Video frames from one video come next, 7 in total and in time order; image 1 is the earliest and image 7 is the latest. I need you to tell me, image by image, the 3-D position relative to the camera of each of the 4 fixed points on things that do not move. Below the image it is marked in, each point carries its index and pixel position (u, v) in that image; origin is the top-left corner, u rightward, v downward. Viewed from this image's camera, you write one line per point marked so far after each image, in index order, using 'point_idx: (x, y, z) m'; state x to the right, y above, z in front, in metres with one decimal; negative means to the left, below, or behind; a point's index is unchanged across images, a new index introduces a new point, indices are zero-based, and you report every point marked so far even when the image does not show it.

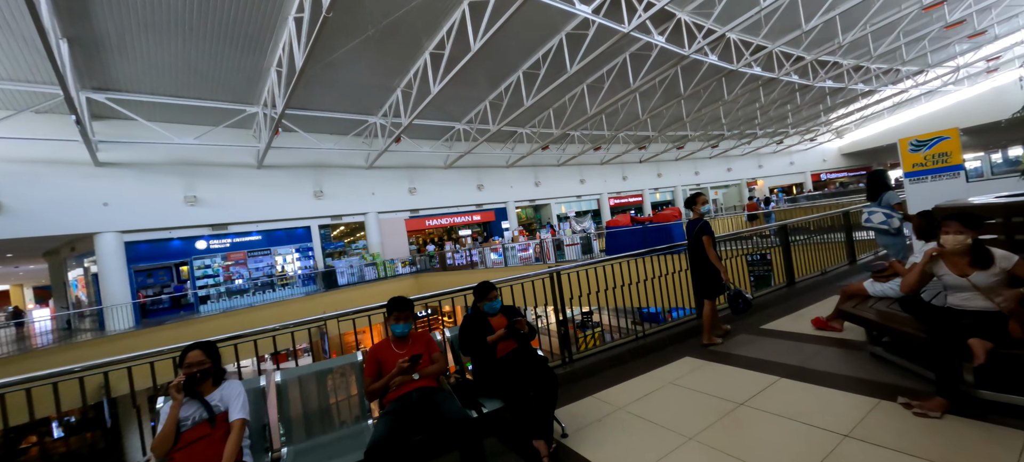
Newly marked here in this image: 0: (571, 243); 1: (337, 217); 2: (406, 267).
0: (+1.5, -0.3, +10.2) m
1: (-6.3, +0.5, +14.1) m
2: (-3.8, -1.3, +14.3) m
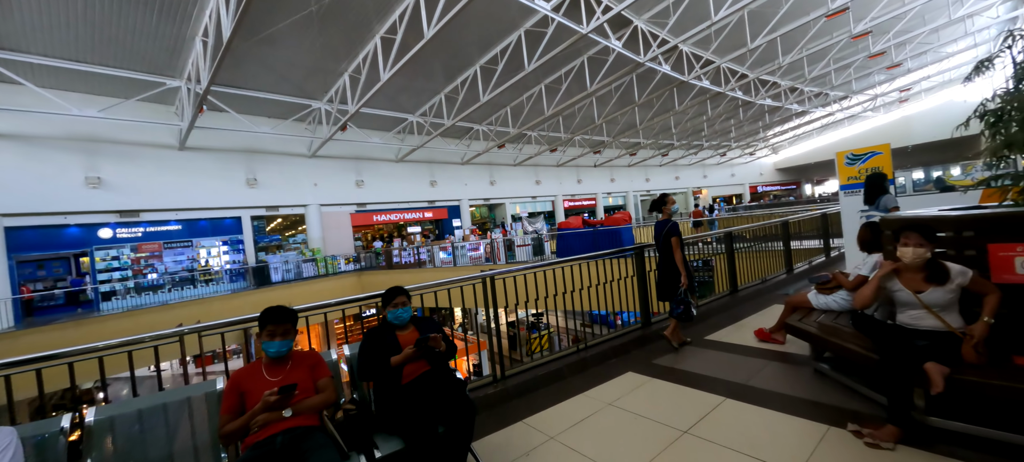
0: (+0.2, -0.3, +10.0) m
1: (-7.9, +0.7, +13.0) m
2: (-5.5, -1.1, +13.4) m
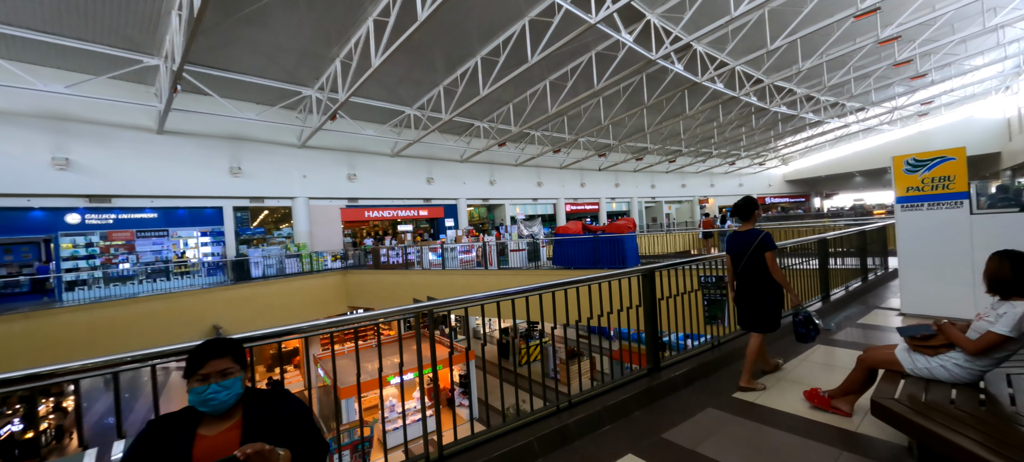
0: (+0.1, -0.4, +9.2) m
1: (-8.0, +1.0, +12.4) m
2: (-5.7, -1.0, +12.8) m
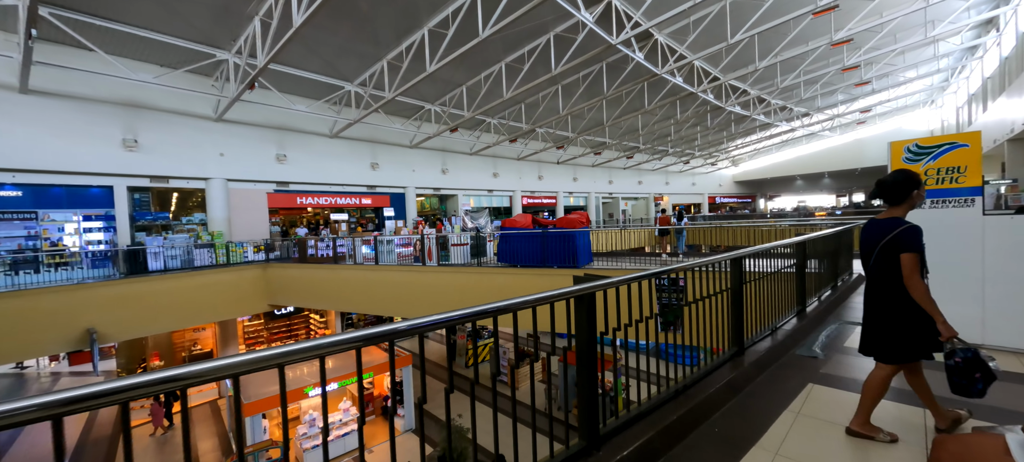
0: (-1.1, -0.2, +8.3) m
1: (-9.4, +1.4, +10.6) m
2: (-7.2, -0.6, +11.2) m
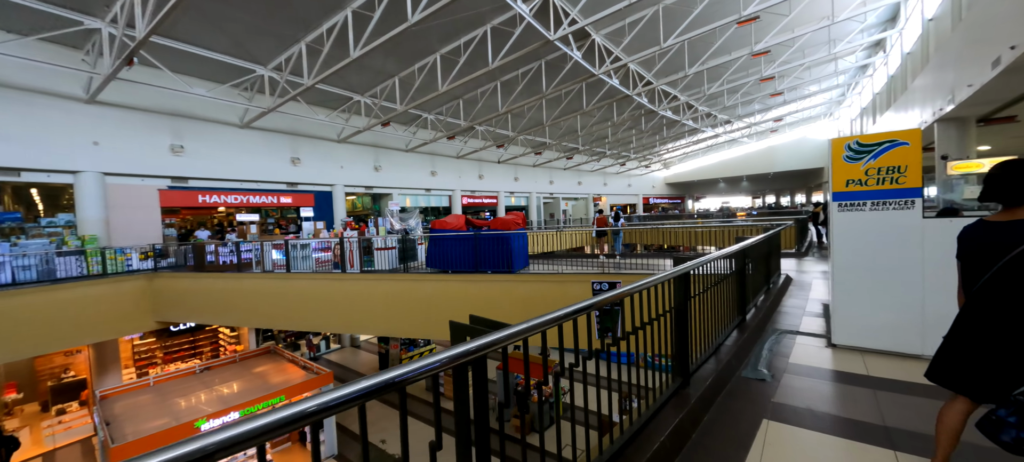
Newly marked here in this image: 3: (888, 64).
0: (-2.4, -0.3, +7.5) m
1: (-11.0, +1.3, +8.6) m
2: (-8.9, -0.7, +9.6) m
3: (+14.8, +6.5, +15.5) m
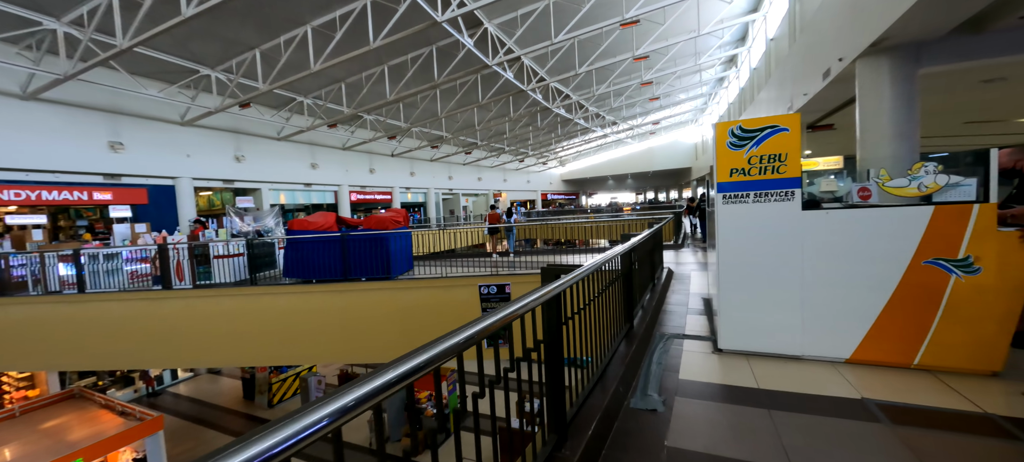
0: (-4.4, -0.3, +6.1) m
1: (-12.9, +1.1, +5.1) m
2: (-11.1, -0.9, +6.5) m
3: (+10.3, +6.9, +17.8) m
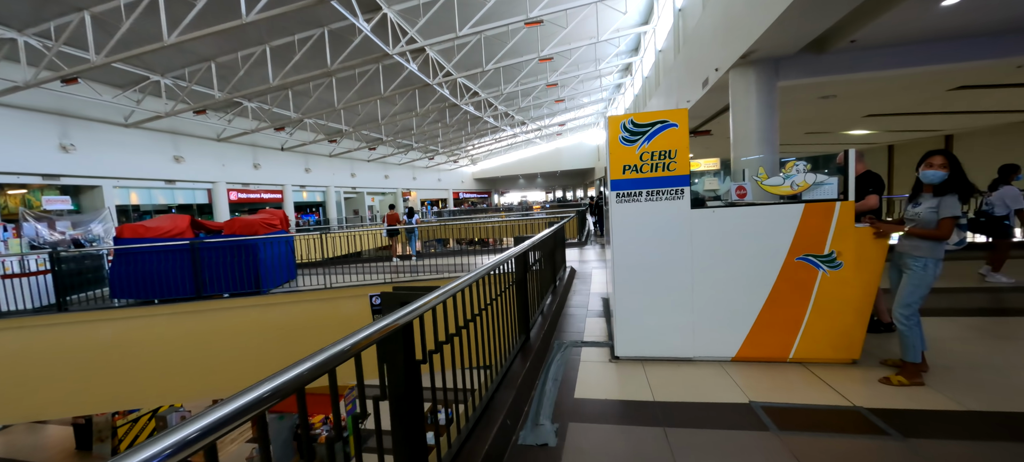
0: (-5.7, -0.4, +4.6) m
1: (-13.9, +0.8, +1.8) m
2: (-12.3, -1.1, +3.7) m
3: (+6.0, +7.1, +19.2) m
